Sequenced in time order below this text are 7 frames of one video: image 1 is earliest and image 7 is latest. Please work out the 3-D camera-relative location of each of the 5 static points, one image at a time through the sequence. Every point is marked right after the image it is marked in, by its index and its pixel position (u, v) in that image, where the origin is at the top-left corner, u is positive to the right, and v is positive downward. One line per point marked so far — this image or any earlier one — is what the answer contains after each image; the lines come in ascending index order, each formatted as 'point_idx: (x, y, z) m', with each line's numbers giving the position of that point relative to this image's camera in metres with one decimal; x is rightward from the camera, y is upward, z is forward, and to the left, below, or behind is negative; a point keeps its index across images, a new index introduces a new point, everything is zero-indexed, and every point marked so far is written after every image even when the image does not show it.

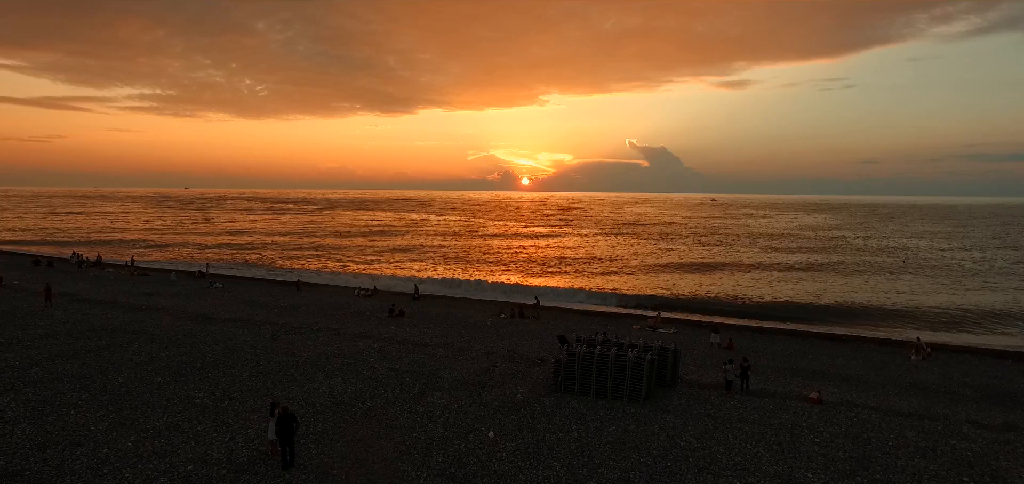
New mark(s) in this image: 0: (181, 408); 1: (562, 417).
0: (-7.4, -3.7, +14.5) m
1: (+1.1, -4.0, +14.6) m
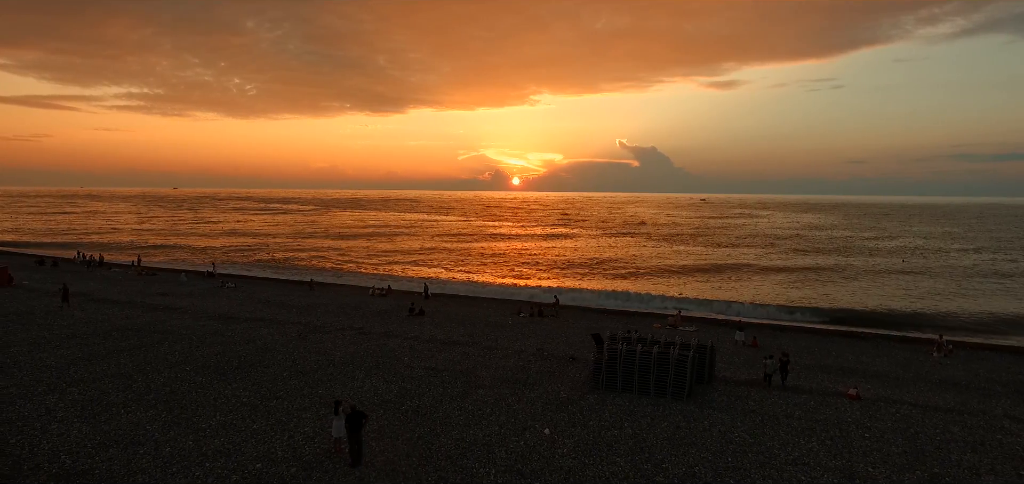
0: (-6.3, -3.7, +14.4) m
1: (+2.3, -3.9, +14.7) m
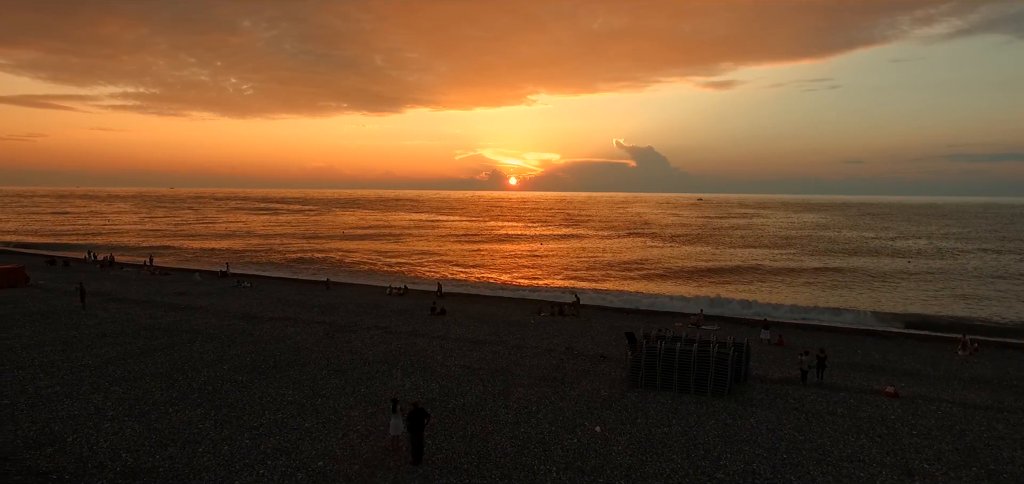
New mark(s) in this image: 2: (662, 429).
0: (-5.2, -3.7, +14.5) m
1: (+3.3, -3.9, +14.7) m
2: (+3.2, -3.9, +13.5) m
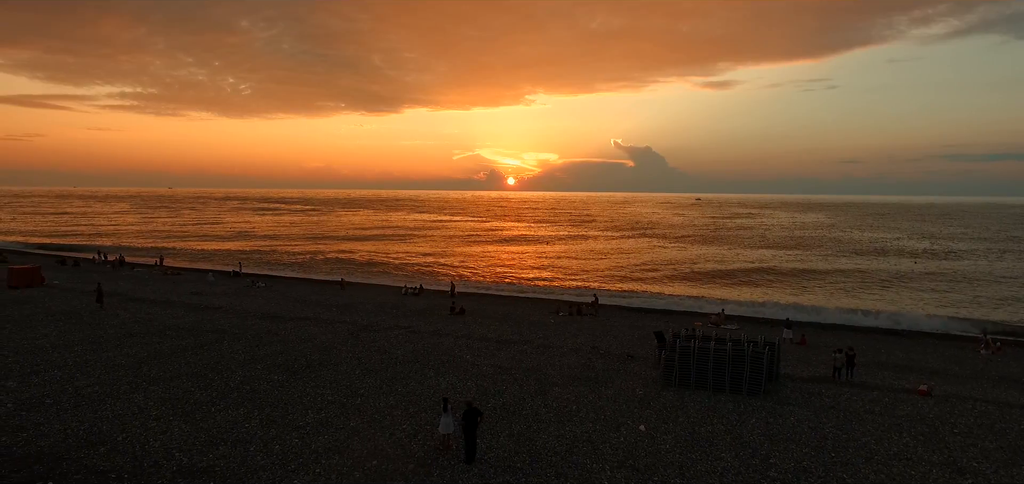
0: (-4.3, -3.7, +14.5) m
1: (+4.2, -3.9, +14.8) m
2: (+4.1, -3.9, +13.5) m
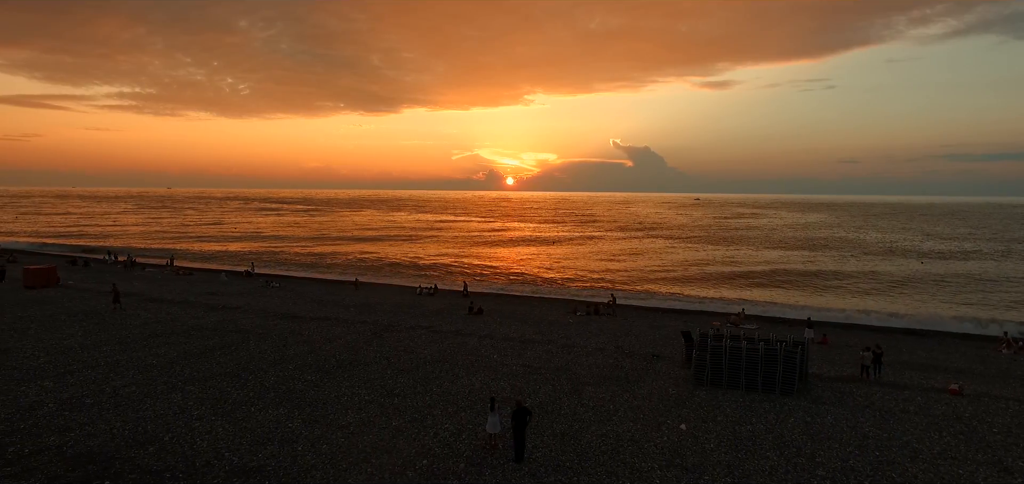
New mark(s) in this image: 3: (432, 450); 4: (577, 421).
0: (-3.5, -3.7, +14.5) m
1: (+5.1, -3.9, +14.8) m
2: (+4.9, -3.9, +13.6) m
3: (-1.5, -3.8, +11.8) m
4: (+1.4, -3.8, +13.7) m
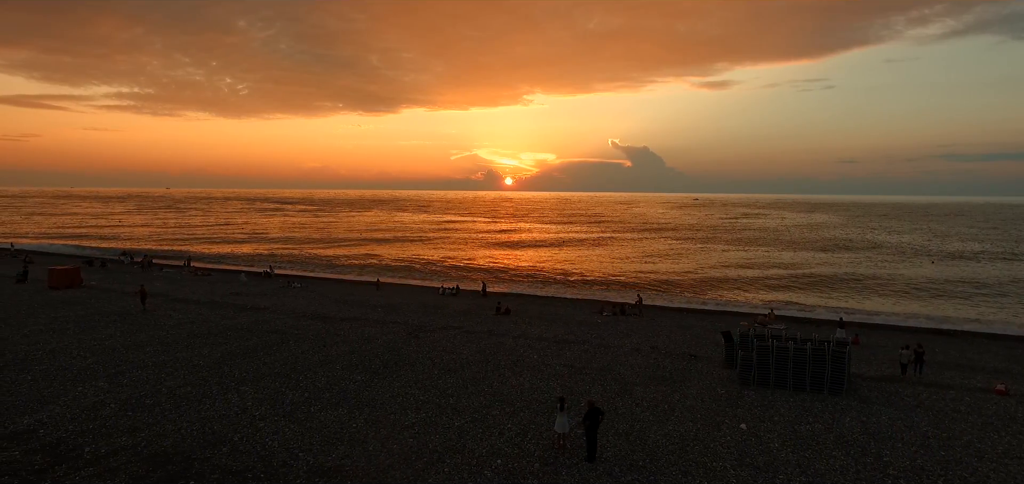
0: (-2.2, -3.7, +14.6) m
1: (+6.4, -3.9, +14.9) m
2: (+6.2, -3.9, +13.7) m
3: (-0.2, -3.8, +11.9) m
4: (+2.7, -3.8, +13.8) m
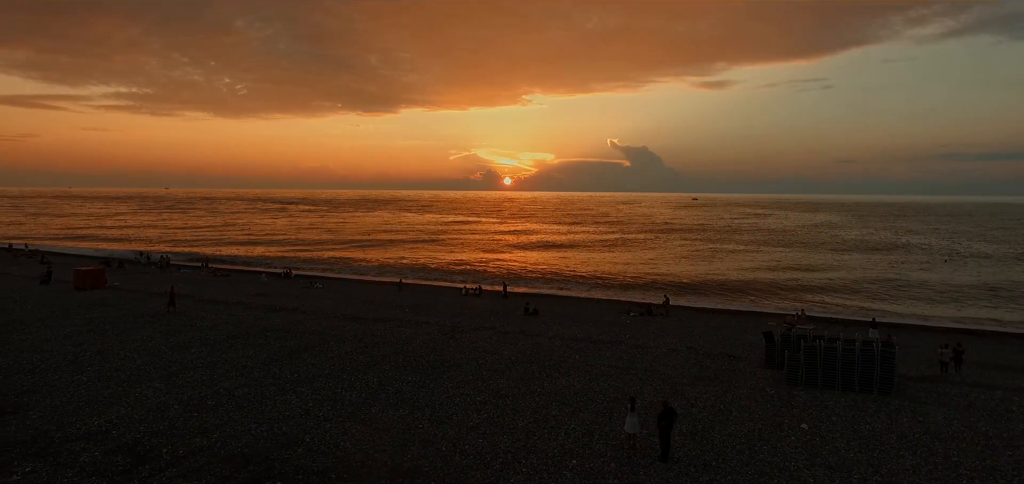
0: (-0.8, -3.7, +14.7) m
1: (+7.7, -3.9, +15.0) m
2: (+7.6, -4.0, +13.8) m
3: (+1.1, -3.9, +12.0) m
4: (+4.0, -3.9, +13.9) m
